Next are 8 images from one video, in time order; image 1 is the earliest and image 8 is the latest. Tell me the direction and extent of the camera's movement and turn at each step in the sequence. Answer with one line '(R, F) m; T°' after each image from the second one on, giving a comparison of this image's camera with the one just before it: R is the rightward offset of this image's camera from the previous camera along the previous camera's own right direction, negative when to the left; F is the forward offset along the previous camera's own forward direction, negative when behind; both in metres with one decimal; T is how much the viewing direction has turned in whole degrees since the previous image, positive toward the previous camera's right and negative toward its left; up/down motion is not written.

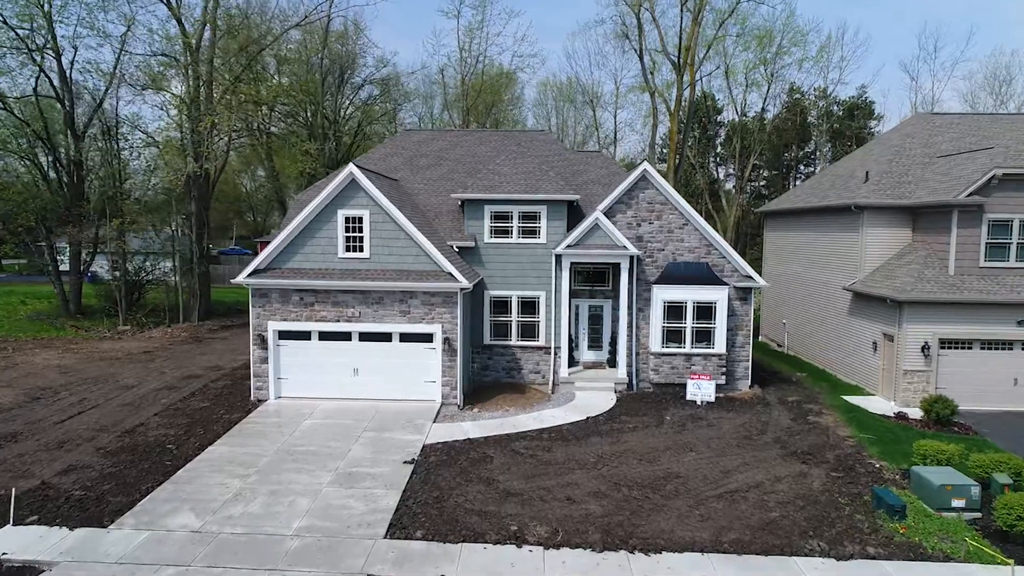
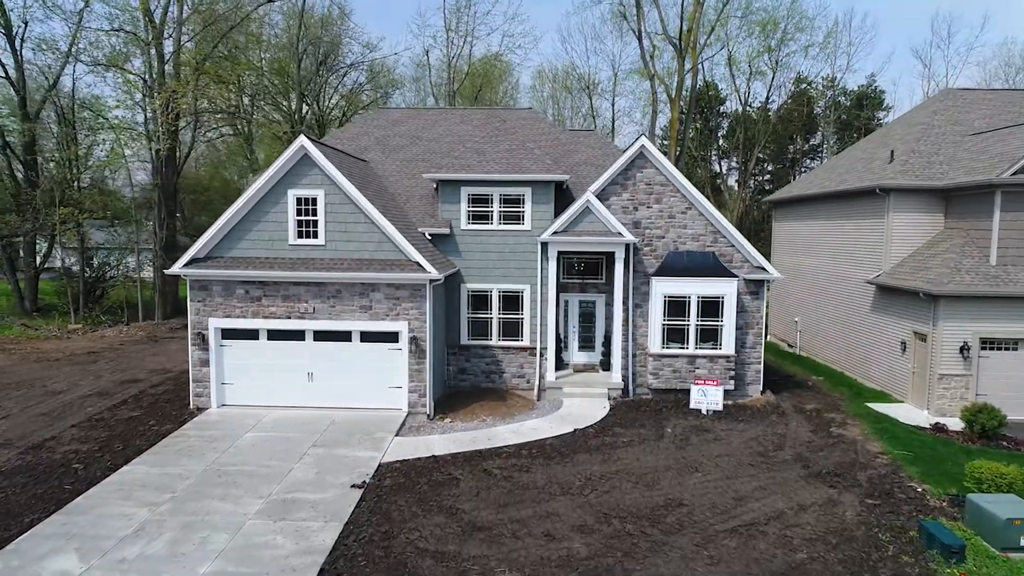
(+0.3, +2.1) m; 0°
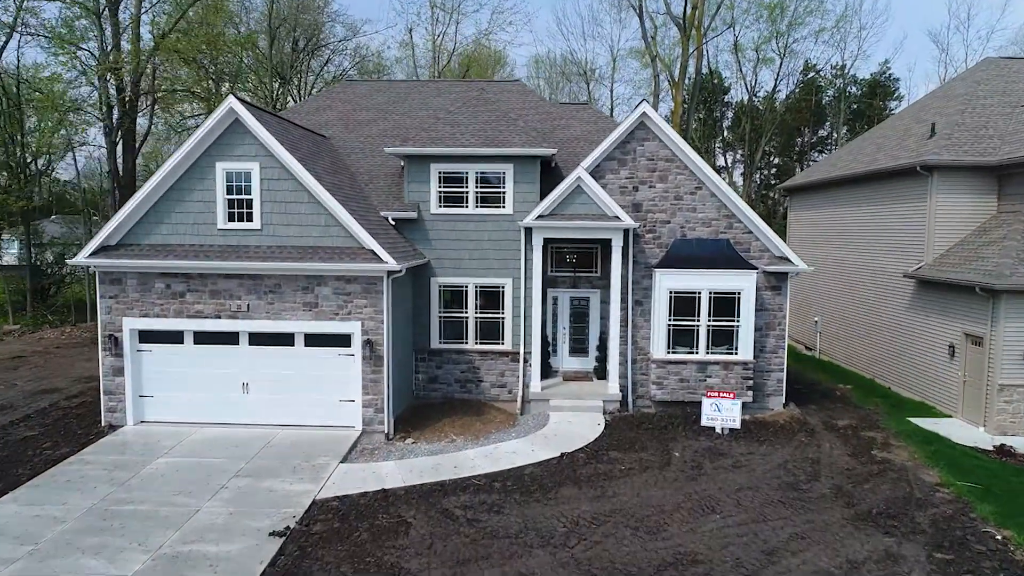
(+0.3, +2.3) m; 0°
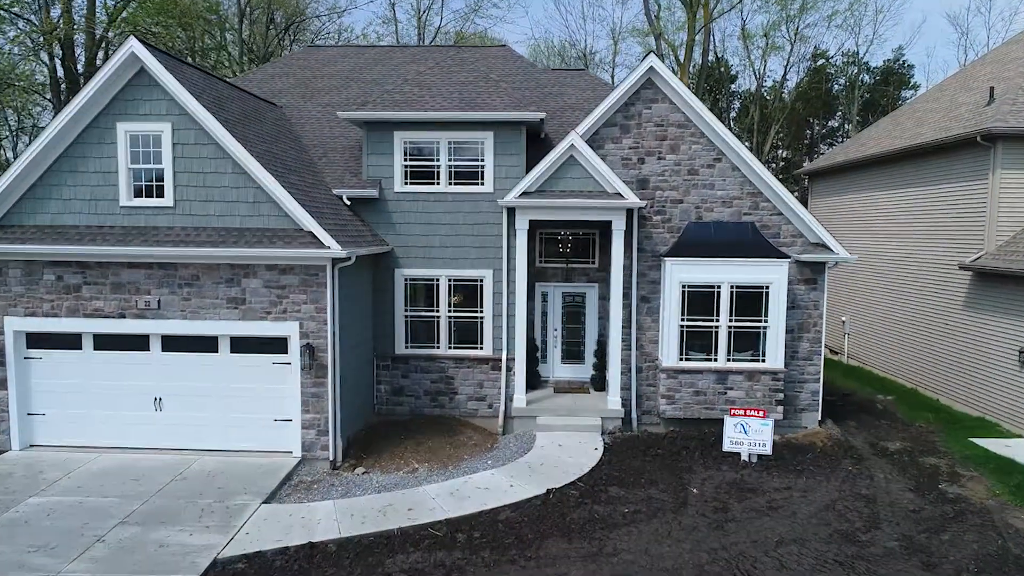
(+0.2, +2.3) m; 0°
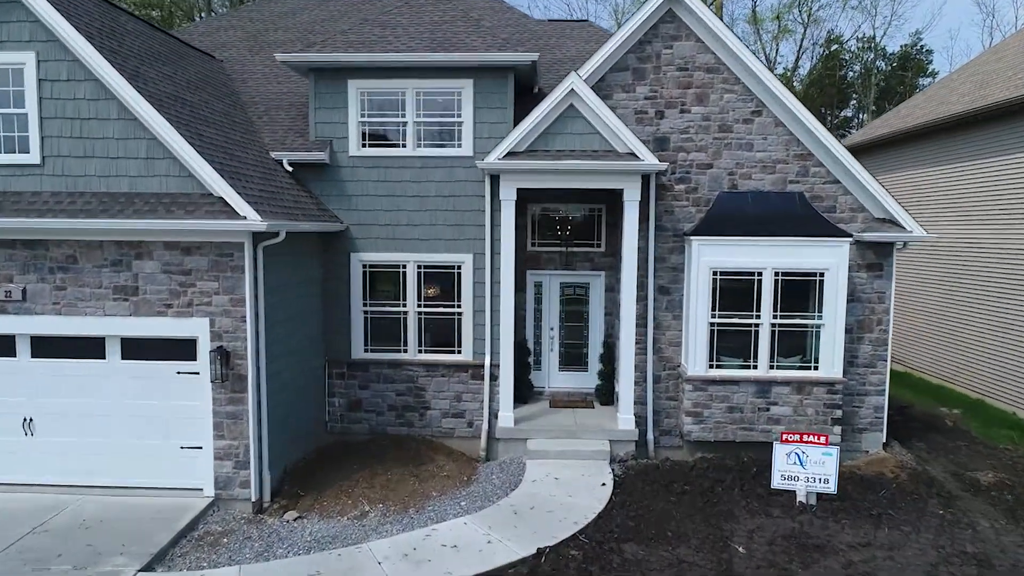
(+0.1, +2.3) m; 0°
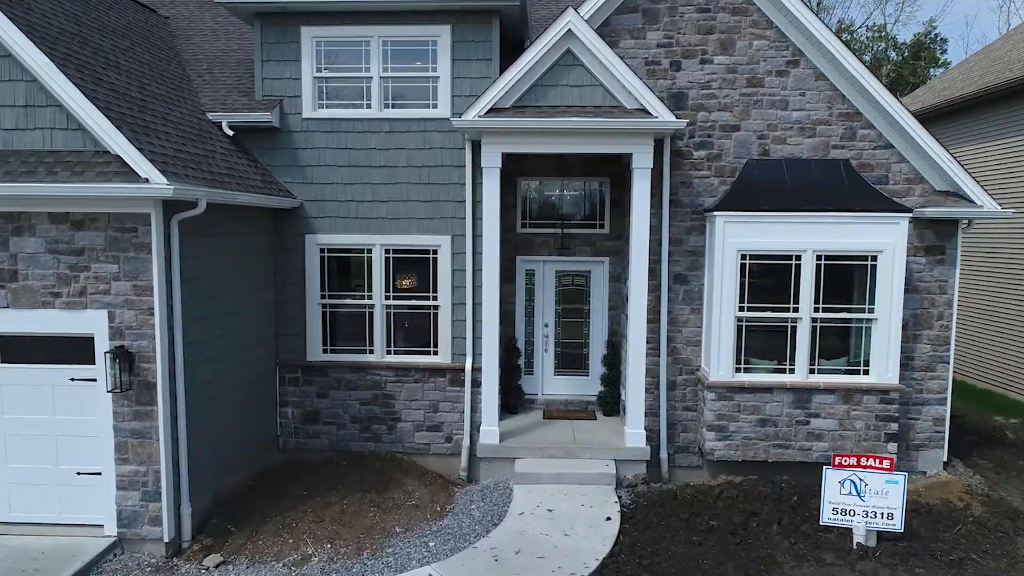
(+0.1, +1.5) m; 0°
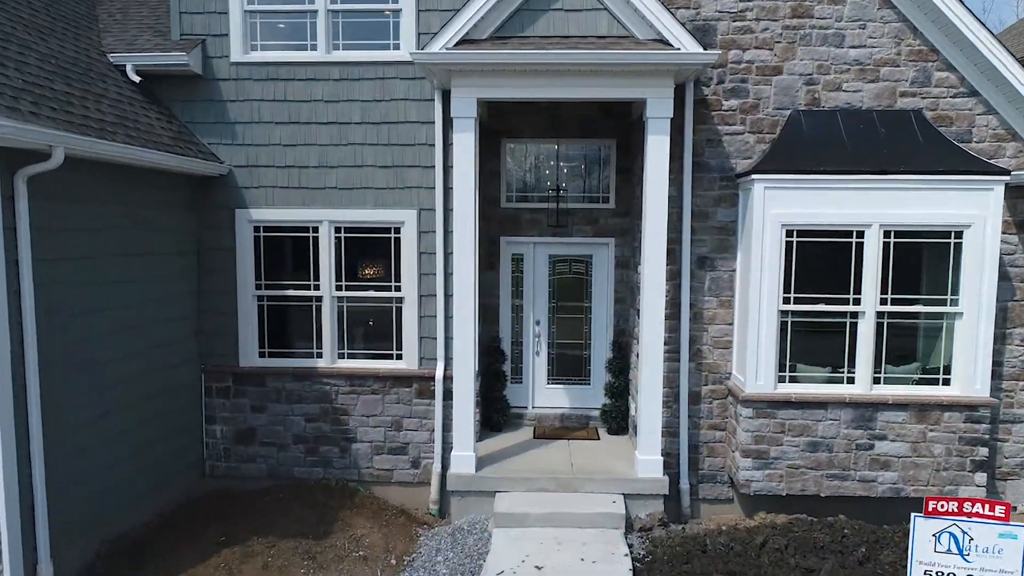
(+0.1, +1.5) m; 0°
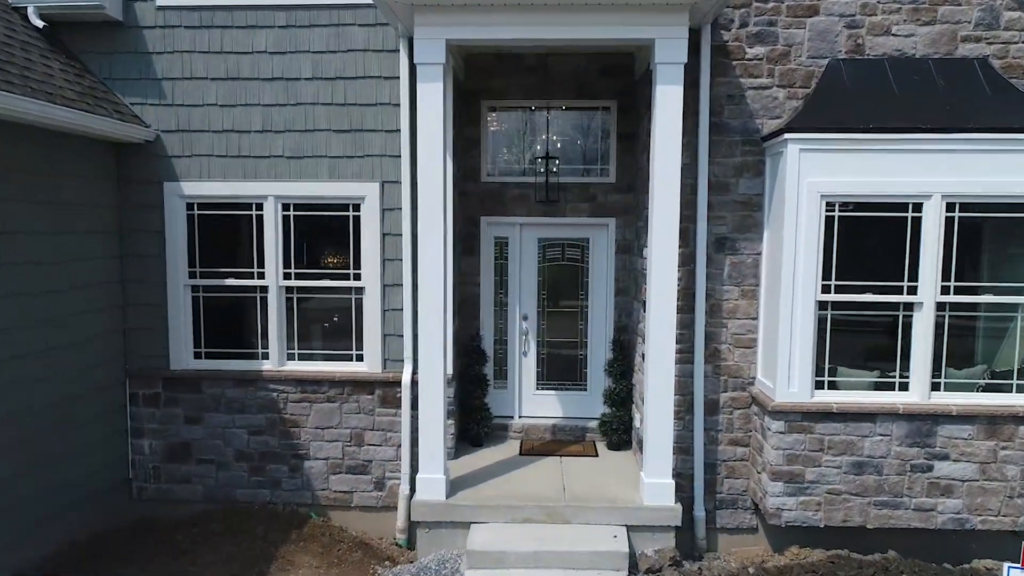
(+0.1, +1.0) m; 0°
